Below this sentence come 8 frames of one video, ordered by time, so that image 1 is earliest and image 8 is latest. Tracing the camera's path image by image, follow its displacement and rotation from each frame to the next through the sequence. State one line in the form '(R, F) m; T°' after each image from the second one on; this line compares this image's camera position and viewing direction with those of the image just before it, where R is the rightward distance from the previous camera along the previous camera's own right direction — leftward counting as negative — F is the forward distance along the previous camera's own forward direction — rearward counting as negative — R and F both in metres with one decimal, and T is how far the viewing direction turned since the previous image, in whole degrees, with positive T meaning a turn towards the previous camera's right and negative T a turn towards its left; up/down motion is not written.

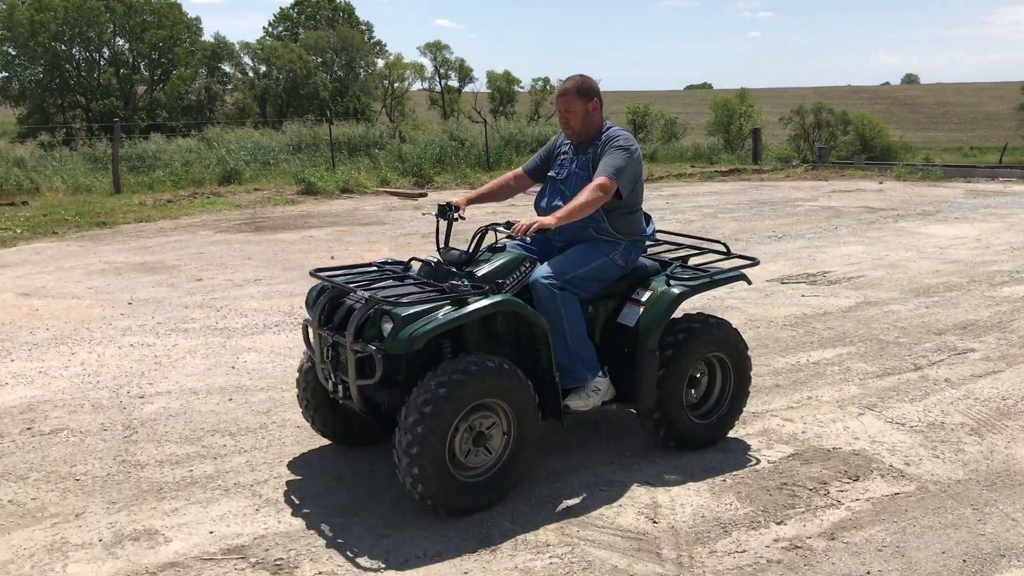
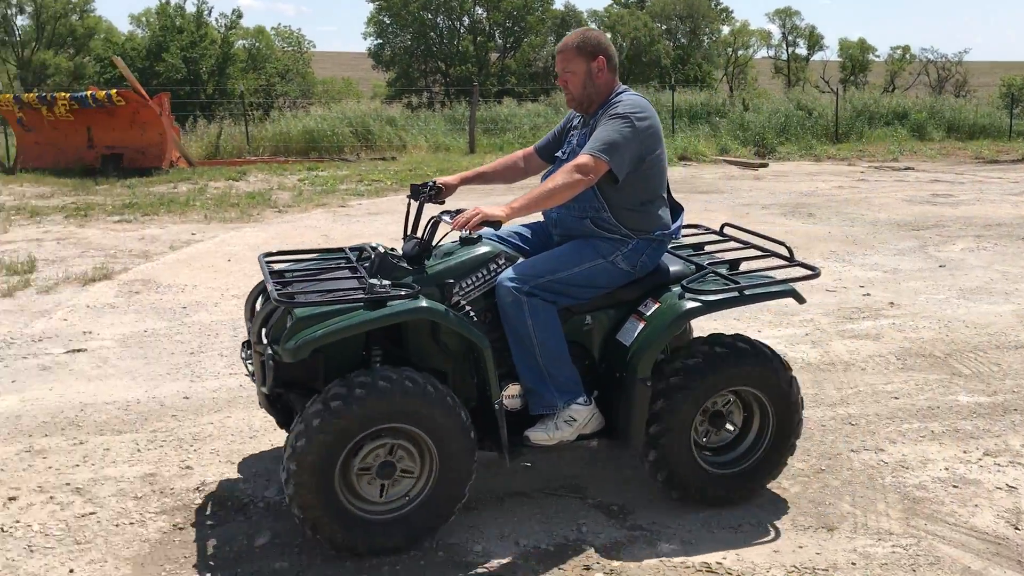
(-0.1, -0.1) m; -19°
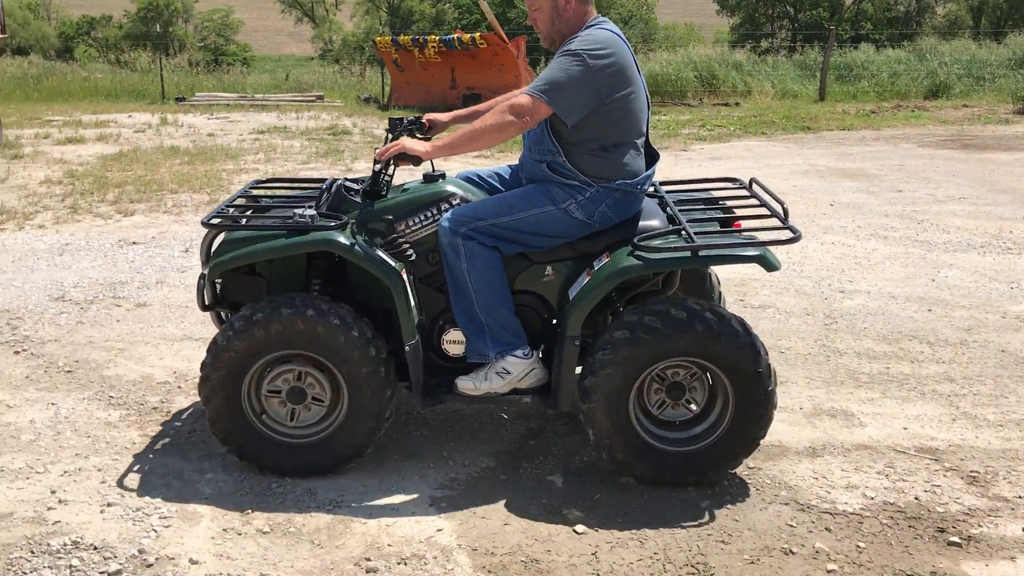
(-0.1, -0.1) m; -19°
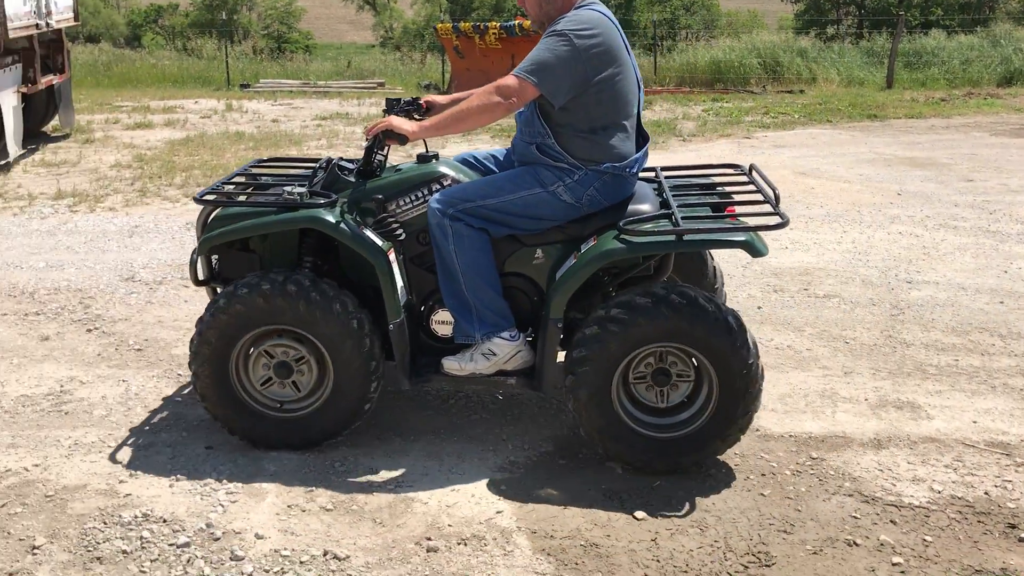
(0.0, 0.0) m; -3°
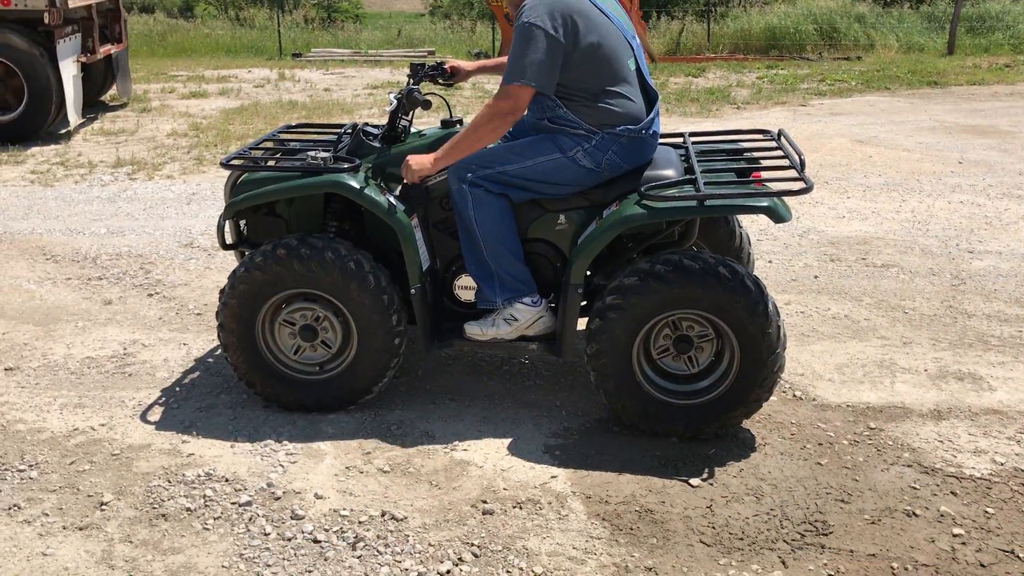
(0.0, 0.0) m; -3°
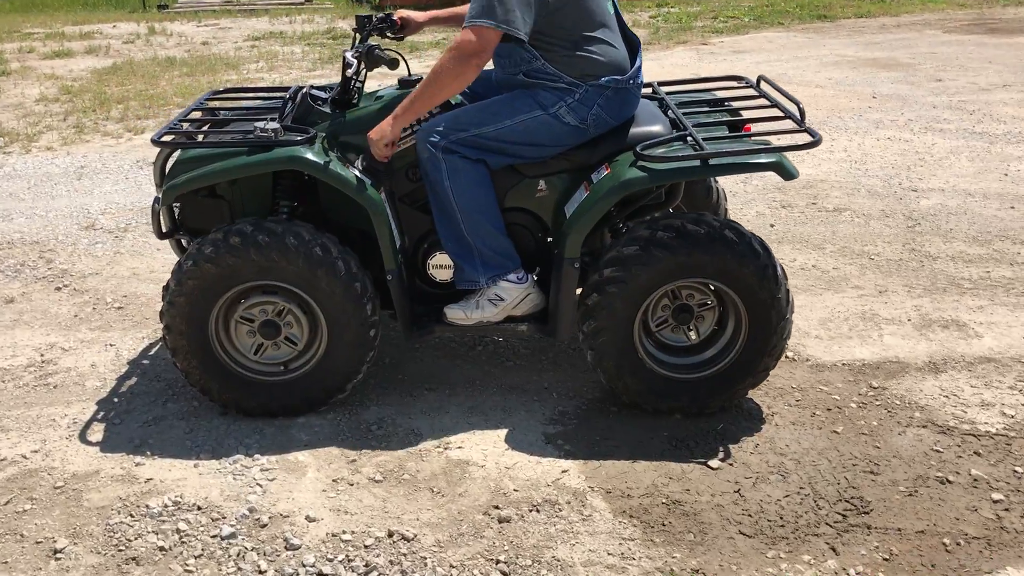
(-0.4, +0.4) m; +7°
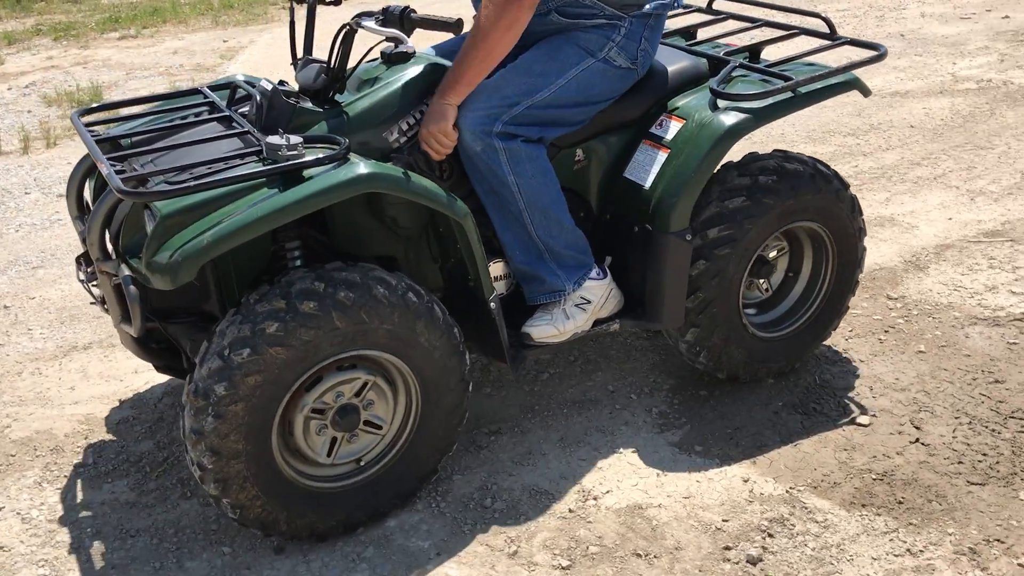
(-1.5, +1.0) m; +24°
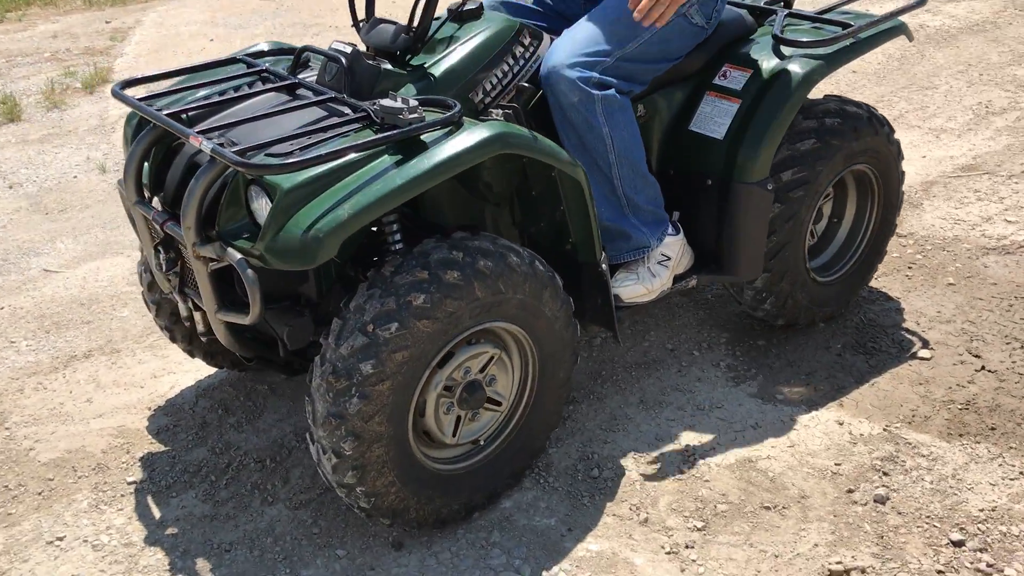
(-0.7, +0.2) m; +8°
